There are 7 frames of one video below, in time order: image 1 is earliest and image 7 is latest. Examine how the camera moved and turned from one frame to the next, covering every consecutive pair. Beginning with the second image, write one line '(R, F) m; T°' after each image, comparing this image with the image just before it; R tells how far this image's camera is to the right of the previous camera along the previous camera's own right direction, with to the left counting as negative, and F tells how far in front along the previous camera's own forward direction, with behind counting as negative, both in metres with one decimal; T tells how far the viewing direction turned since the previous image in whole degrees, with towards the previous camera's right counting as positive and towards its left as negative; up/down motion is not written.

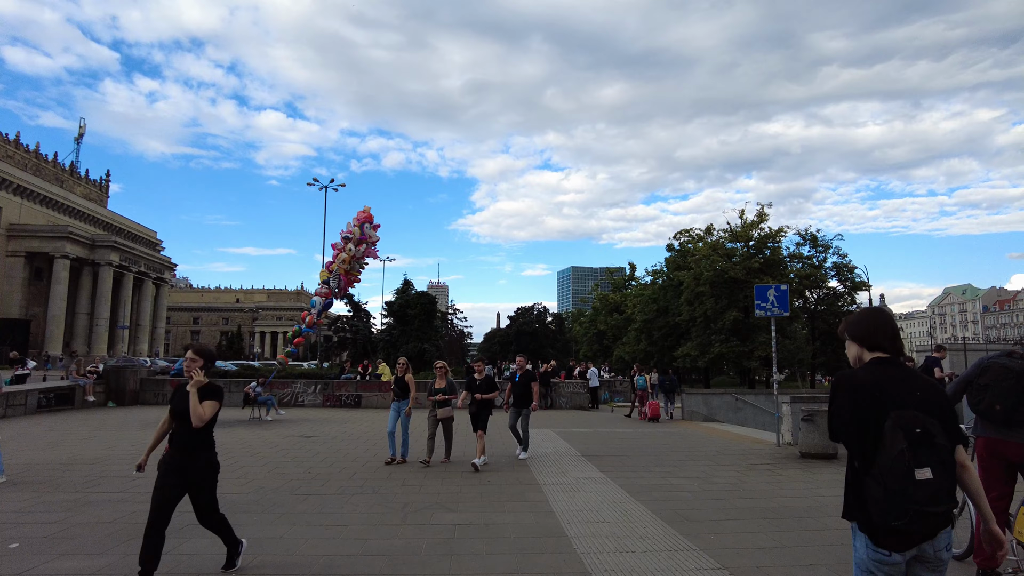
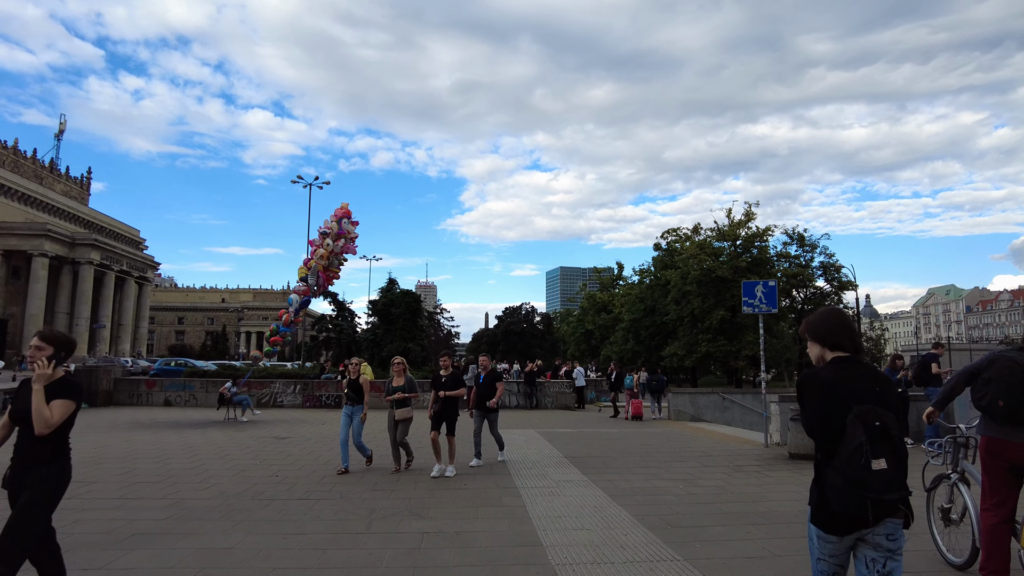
(+0.2, +0.4) m; +1°
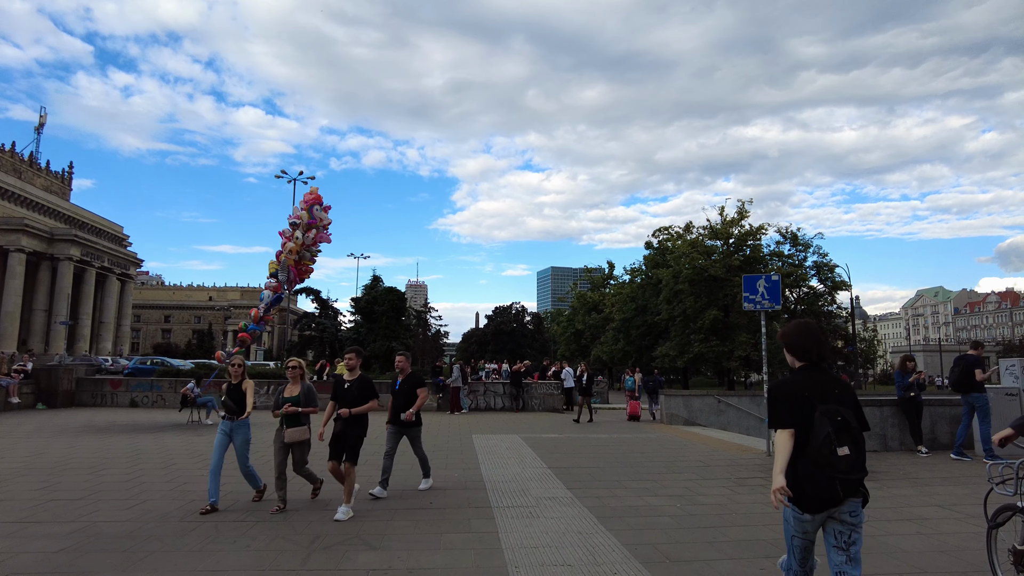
(+0.2, +1.0) m; +1°
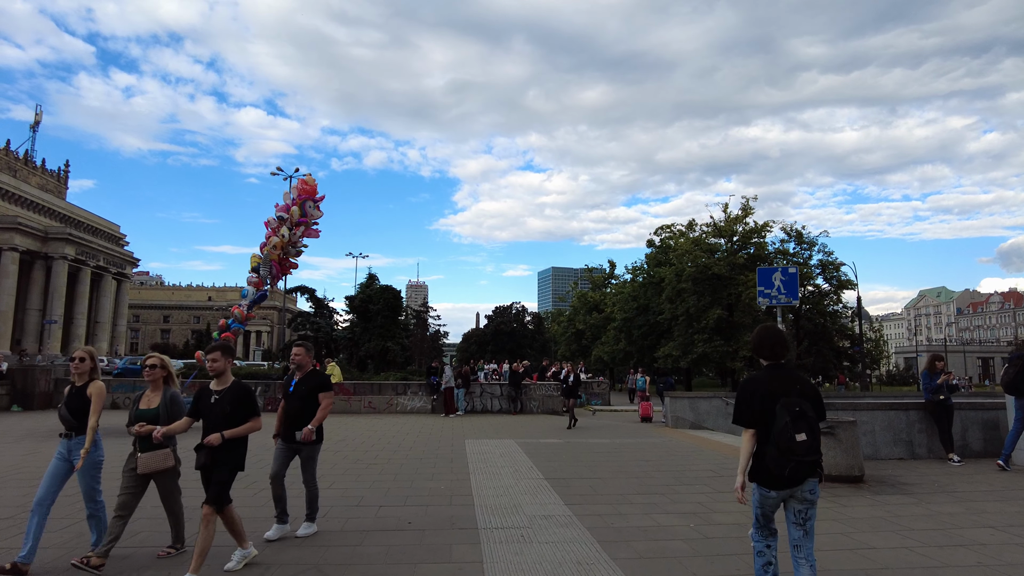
(+0.1, +0.9) m; 0°
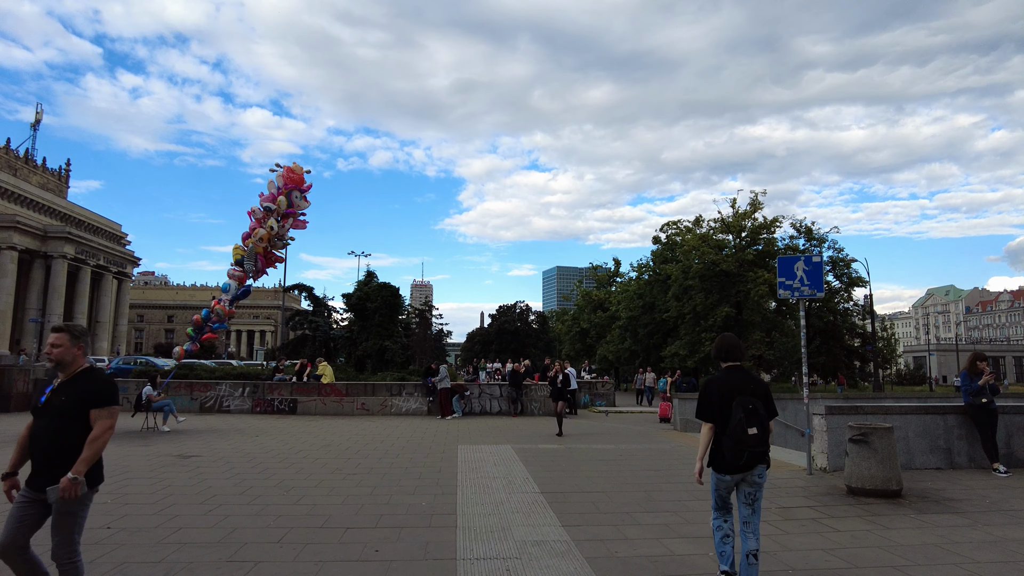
(+0.2, +1.0) m; 0°
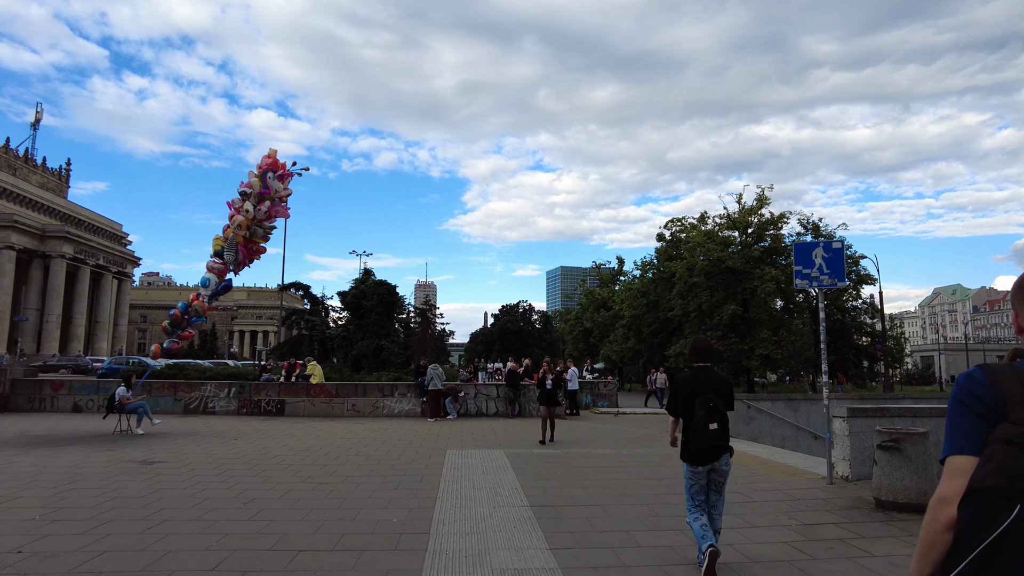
(+0.2, +0.8) m; 0°
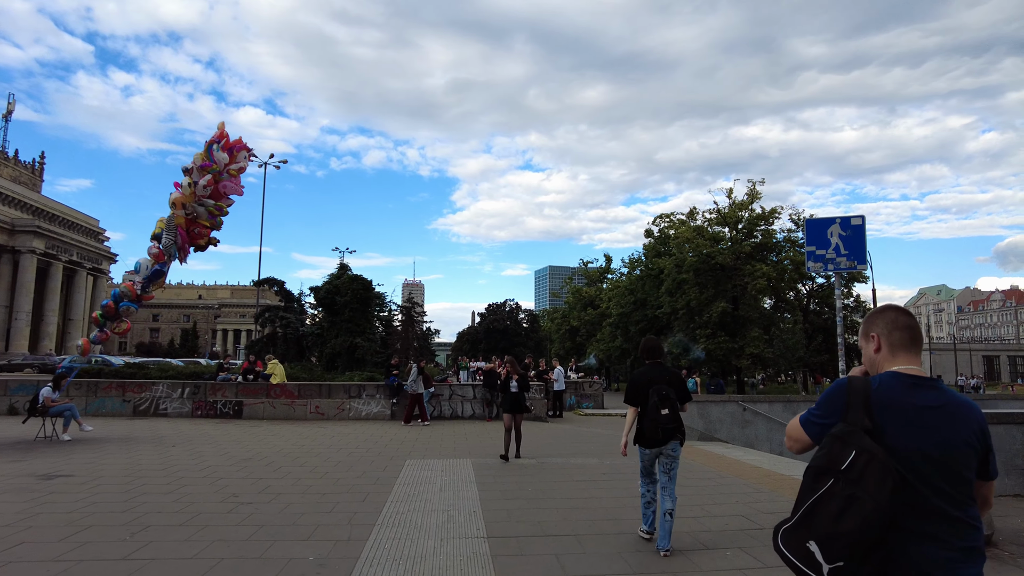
(+0.3, +1.3) m; +1°
